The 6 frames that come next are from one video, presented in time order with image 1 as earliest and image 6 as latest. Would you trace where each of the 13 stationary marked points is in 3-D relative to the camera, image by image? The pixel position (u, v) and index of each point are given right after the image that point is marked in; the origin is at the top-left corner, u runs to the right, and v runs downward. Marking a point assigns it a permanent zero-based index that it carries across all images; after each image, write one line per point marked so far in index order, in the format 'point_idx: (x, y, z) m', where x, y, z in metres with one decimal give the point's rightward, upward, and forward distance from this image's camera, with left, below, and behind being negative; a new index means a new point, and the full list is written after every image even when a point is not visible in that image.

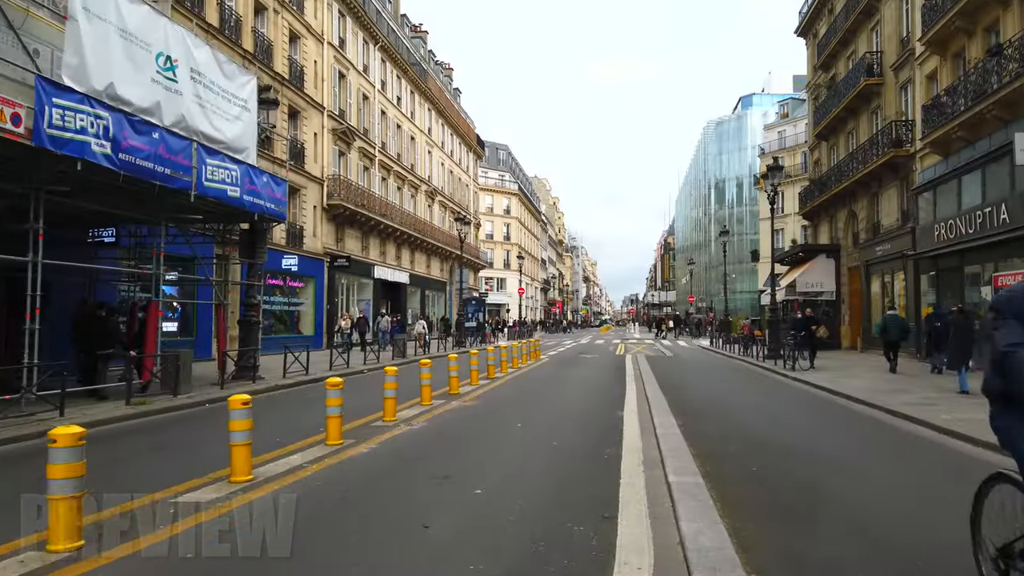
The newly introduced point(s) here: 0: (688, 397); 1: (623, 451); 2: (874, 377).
0: (+3.3, -2.1, +13.4) m
1: (+1.2, -1.8, +7.7) m
2: (+9.0, -2.2, +17.5) m
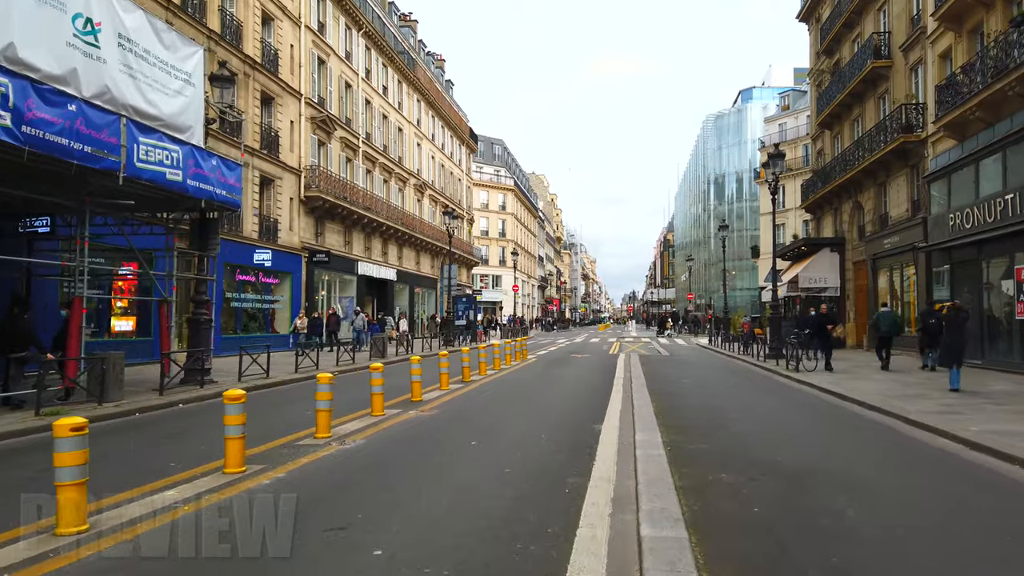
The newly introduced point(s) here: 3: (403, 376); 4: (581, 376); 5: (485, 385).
0: (+2.8, -2.0, +11.9) m
1: (+0.7, -1.7, +6.1) m
2: (+8.5, -2.1, +16.0) m
3: (-3.0, -2.5, +19.7) m
4: (+1.9, -2.4, +19.5) m
5: (-0.6, -2.2, +17.0) m
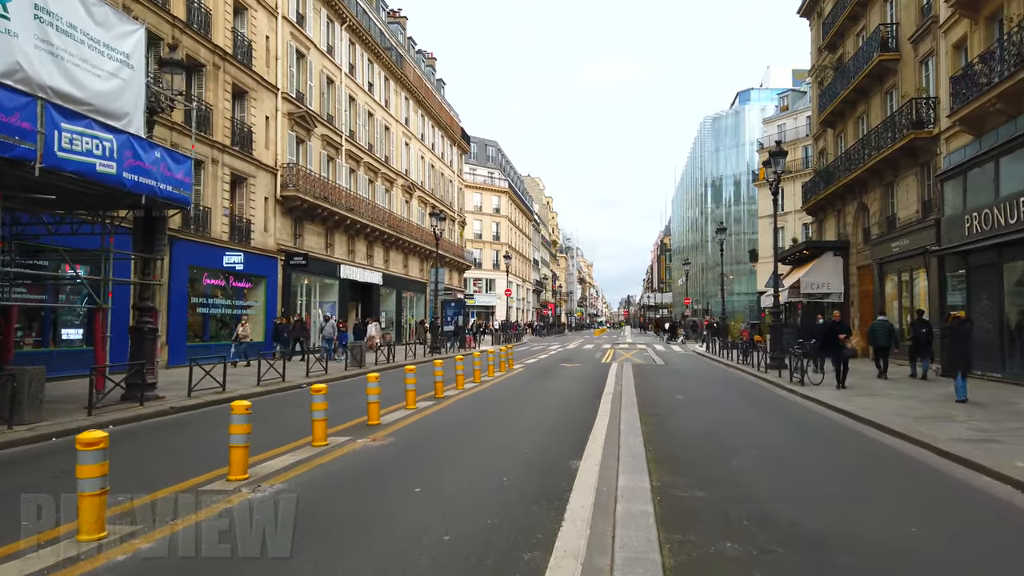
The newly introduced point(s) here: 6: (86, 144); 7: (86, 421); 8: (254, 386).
0: (+2.4, -2.1, +10.4) m
1: (+0.3, -1.8, +4.7) m
2: (+8.0, -2.2, +14.6) m
3: (-3.5, -2.6, +18.2) m
4: (+1.4, -2.5, +18.1) m
5: (-1.1, -2.3, +15.5) m
6: (-6.8, +2.3, +11.4) m
7: (-7.0, -2.2, +11.6) m
8: (-6.3, -2.4, +17.2) m
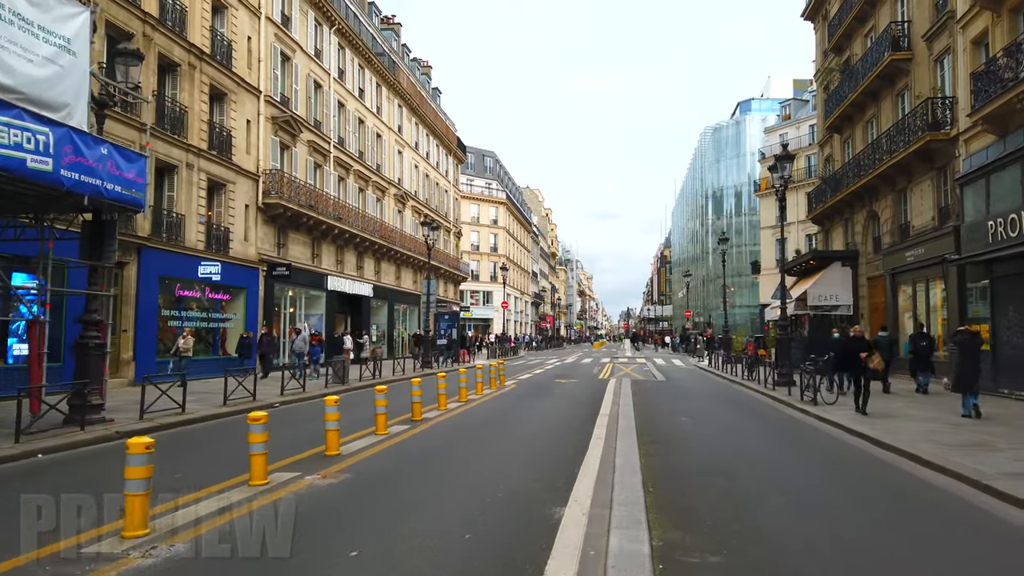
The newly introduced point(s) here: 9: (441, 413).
0: (+2.1, -2.2, +9.1) m
1: (0.0, -1.8, +3.3) m
2: (+7.7, -2.4, +13.2) m
3: (-3.8, -2.9, +16.8) m
4: (+1.2, -2.8, +16.7) m
5: (-1.4, -2.6, +14.1) m
6: (-7.1, +2.2, +10.1) m
7: (-7.3, -2.3, +10.3) m
8: (-6.5, -2.7, +15.9) m
9: (-1.5, -2.5, +14.4) m
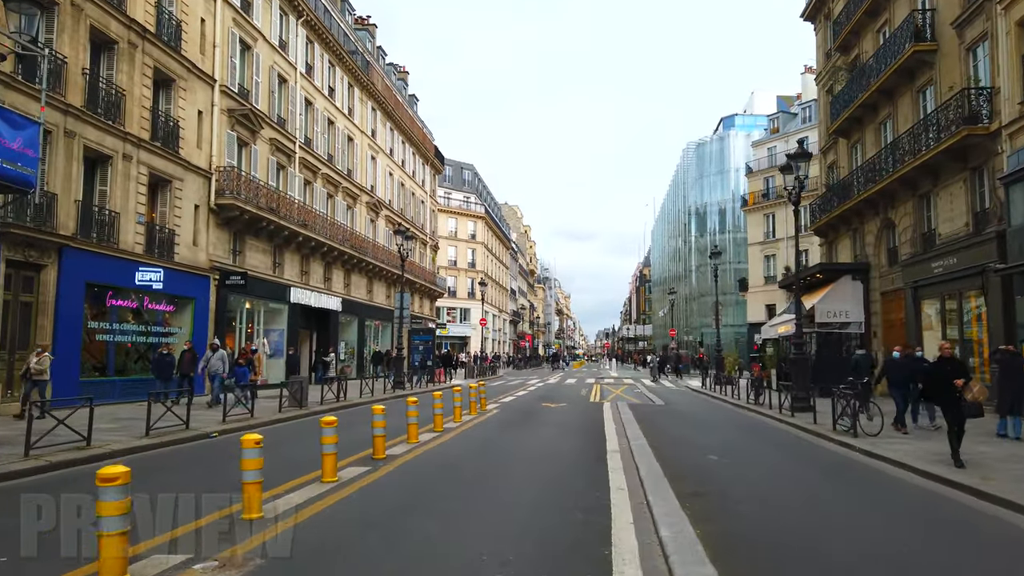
0: (+2.1, -2.2, +6.5) m
1: (+0.1, -1.6, +0.7) m
2: (+7.6, -2.6, +10.8) m
3: (-4.1, -3.0, +14.0) m
4: (+0.8, -3.0, +14.1) m
5: (-1.6, -2.6, +11.4) m
6: (-7.2, +2.2, +7.4) m
7: (-7.4, -2.3, +7.4) m
8: (-6.8, -2.8, +13.0) m
9: (-1.7, -2.6, +11.7) m
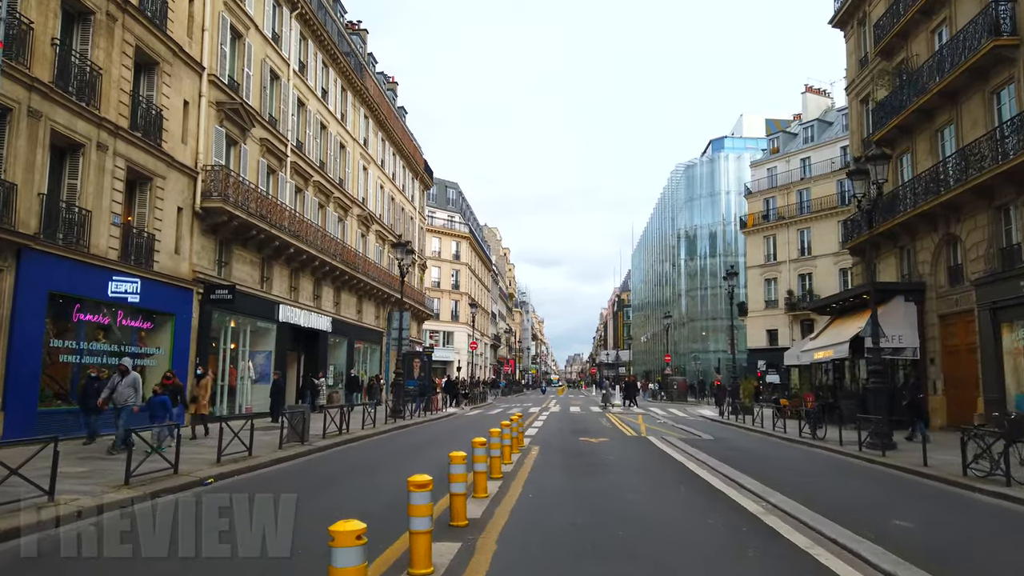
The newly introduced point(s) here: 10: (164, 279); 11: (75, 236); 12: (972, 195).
0: (+3.6, -2.1, +4.0) m
1: (+1.9, -1.3, -1.9) m
2: (+8.9, -2.7, +8.5) m
3: (-2.9, -3.2, +11.2) m
4: (+2.0, -3.2, +11.5) m
5: (-0.3, -2.7, +8.7) m
6: (-5.6, +2.3, +4.6) m
7: (-5.9, -2.2, +4.5) m
8: (-5.6, -2.8, +10.0) m
9: (-0.4, -2.7, +9.0) m
10: (-9.5, +0.3, +19.2) m
11: (-9.9, +1.2, +16.0) m
12: (+12.6, +2.6, +19.5) m
